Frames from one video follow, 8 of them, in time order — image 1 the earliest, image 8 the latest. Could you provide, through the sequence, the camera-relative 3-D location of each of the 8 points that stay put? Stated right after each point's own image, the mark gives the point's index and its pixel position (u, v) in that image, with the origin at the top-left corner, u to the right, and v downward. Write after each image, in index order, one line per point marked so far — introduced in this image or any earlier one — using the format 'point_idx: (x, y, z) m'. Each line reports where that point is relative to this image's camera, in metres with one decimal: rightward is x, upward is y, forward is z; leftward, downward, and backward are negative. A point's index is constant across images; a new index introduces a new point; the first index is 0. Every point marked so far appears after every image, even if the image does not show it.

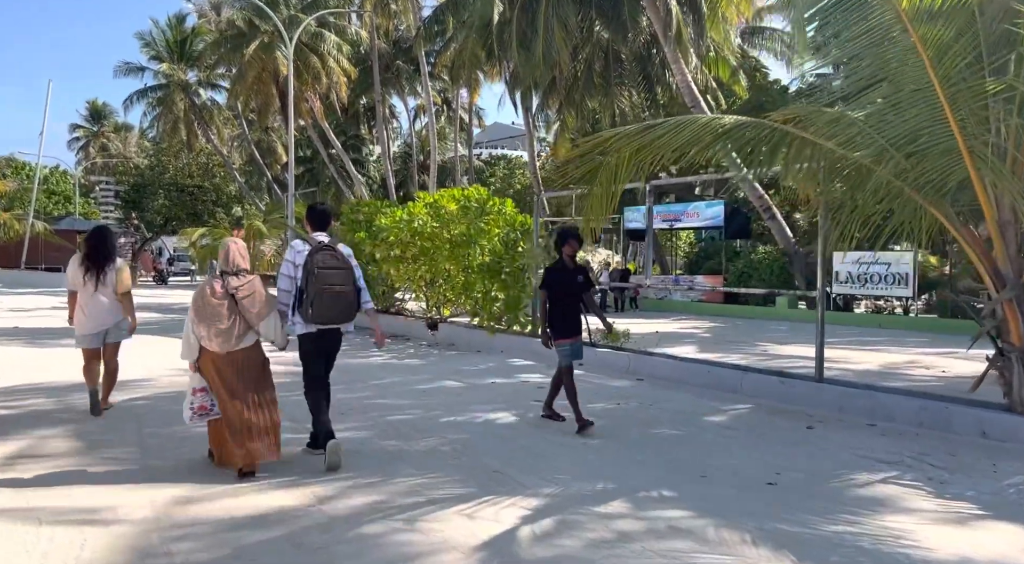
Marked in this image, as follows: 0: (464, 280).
0: (-0.7, 0.0, +12.8) m
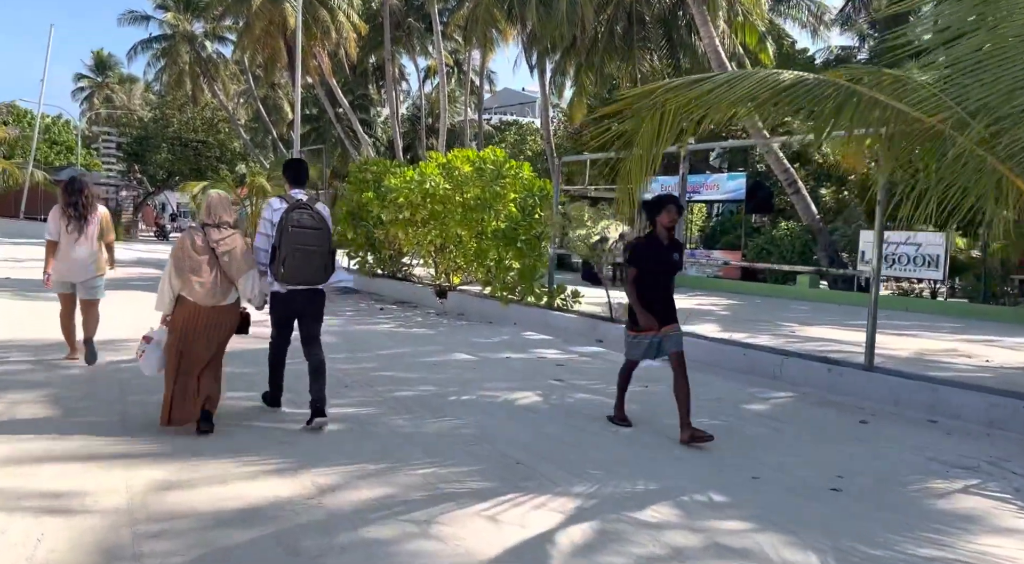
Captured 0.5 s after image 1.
0: (-0.5, +0.5, +12.1) m
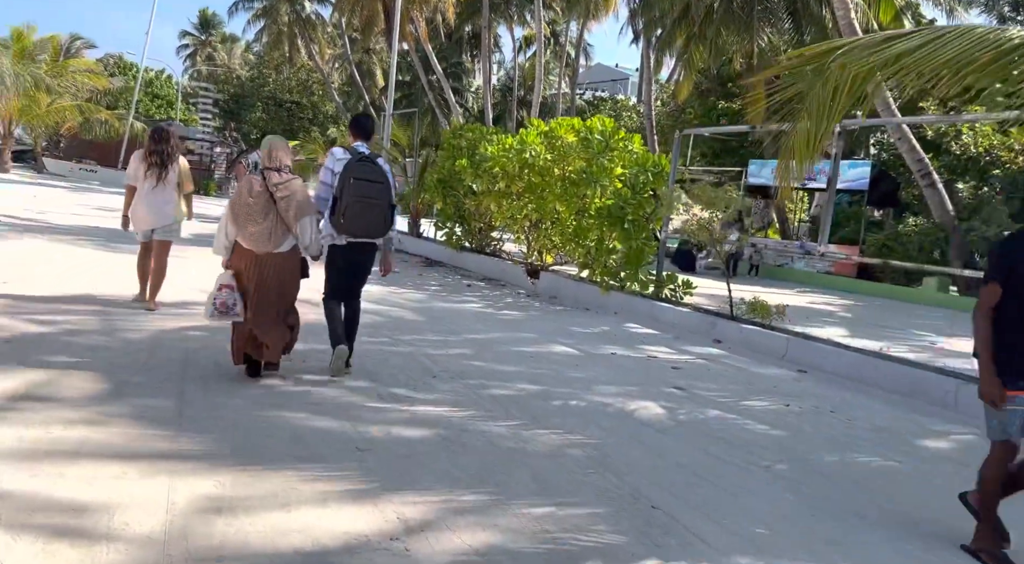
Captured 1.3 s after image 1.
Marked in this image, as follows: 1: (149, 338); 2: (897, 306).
0: (+0.8, +0.7, +11.1) m
1: (-2.7, -0.4, +6.5) m
2: (+5.9, -0.4, +13.5) m
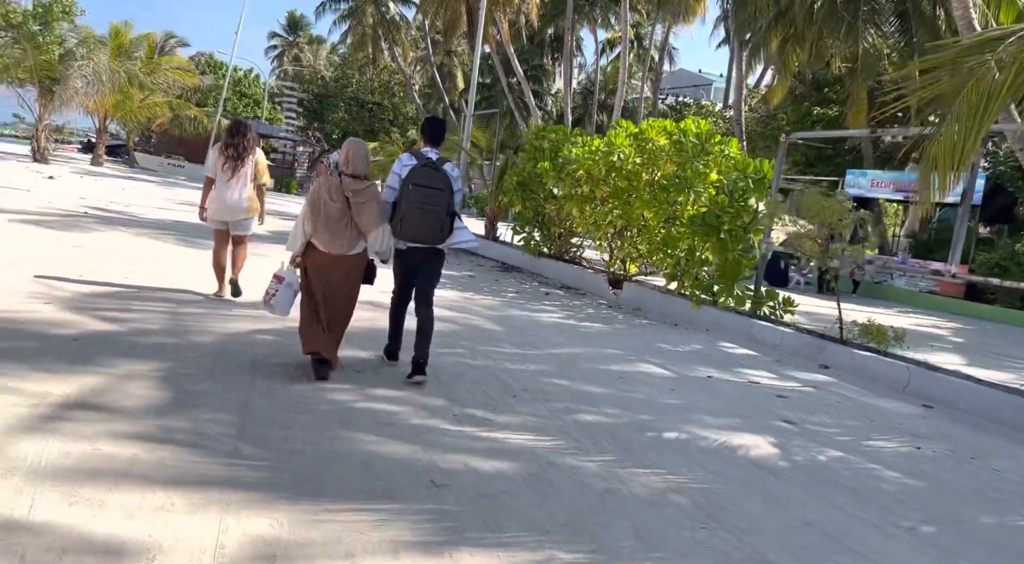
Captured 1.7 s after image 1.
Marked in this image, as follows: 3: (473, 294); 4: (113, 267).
0: (+1.8, +0.6, +10.5) m
1: (-2.1, -0.4, +6.2) m
2: (+7.0, -0.7, +12.4) m
3: (-0.5, -0.1, +11.1) m
4: (-4.5, +0.2, +10.0) m
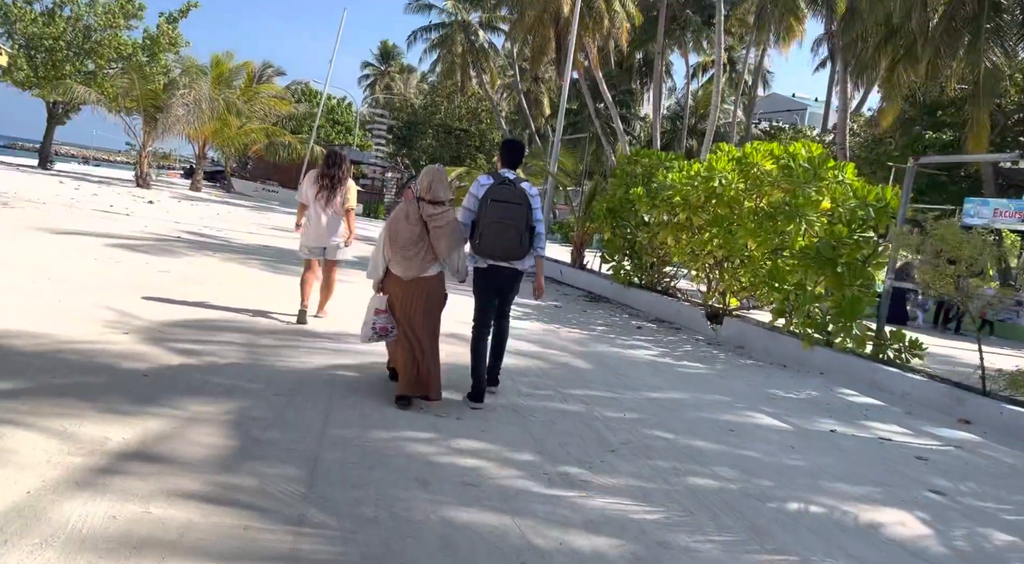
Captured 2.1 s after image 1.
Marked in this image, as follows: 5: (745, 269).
0: (+2.9, +0.2, +9.7) m
1: (-1.4, -0.6, +5.8) m
2: (+8.2, -1.2, +11.1) m
3: (+0.6, -0.5, +10.5) m
4: (-3.5, -0.1, +9.8) m
5: (+2.8, +0.1, +10.3) m
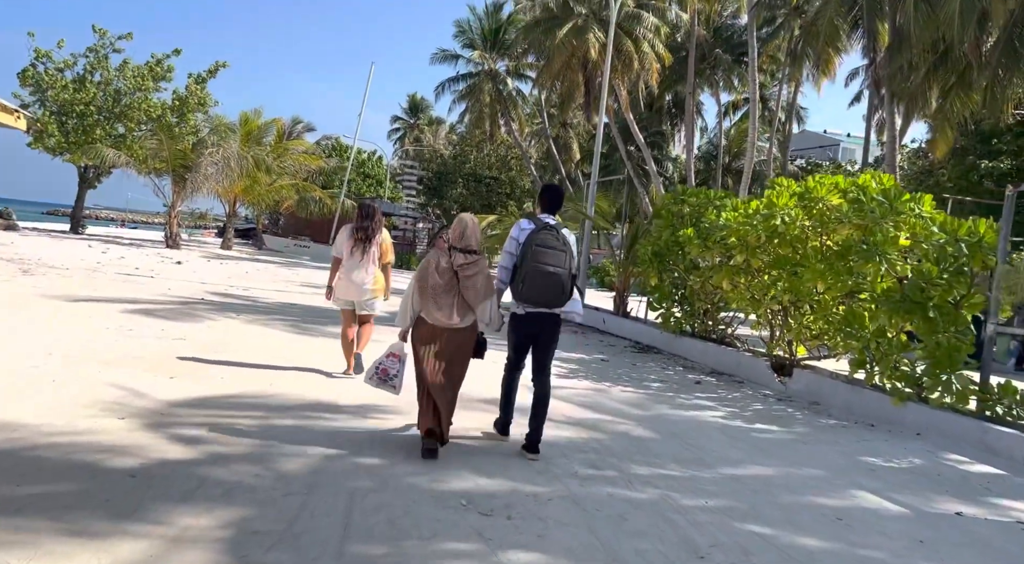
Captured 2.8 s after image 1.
0: (+3.3, -0.3, +8.7) m
1: (-1.1, -1.0, +4.9) m
2: (+8.8, -1.6, +9.8) m
3: (+1.1, -1.1, +9.5) m
4: (-3.0, -0.8, +9.0) m
5: (+3.2, -0.4, +9.3) m
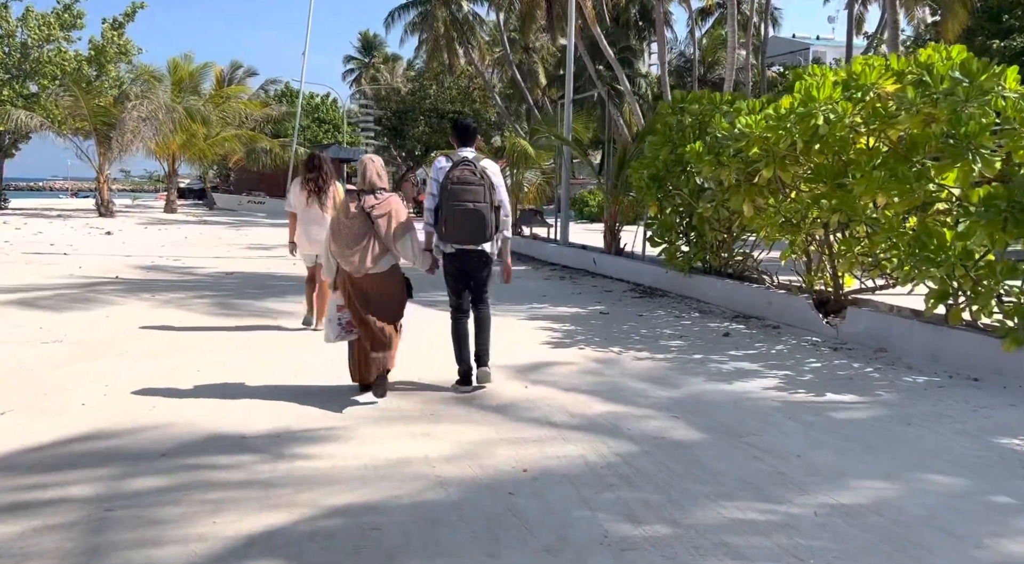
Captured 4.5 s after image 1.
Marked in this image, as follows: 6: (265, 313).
0: (+3.1, +0.4, +6.6) m
1: (-1.1, -1.0, +2.8) m
2: (+8.6, -0.3, +7.9) m
3: (+1.0, -0.6, +7.4) m
4: (-3.2, -0.6, +6.9) m
5: (+3.0, +0.4, +7.2) m
6: (-2.7, -0.3, +9.5) m
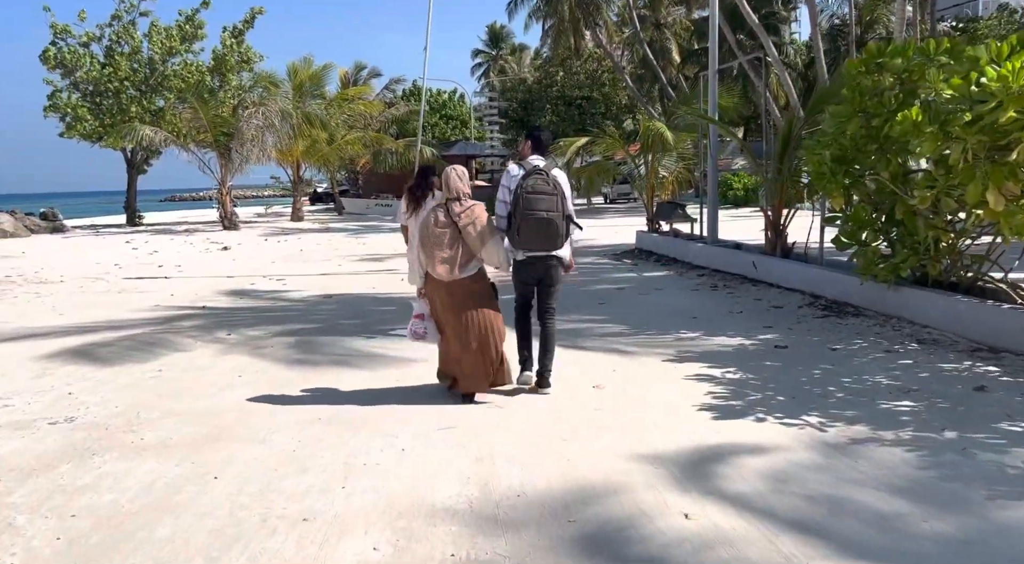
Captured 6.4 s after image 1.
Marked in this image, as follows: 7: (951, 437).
0: (+3.8, +0.2, +3.9) m
1: (-1.0, -1.4, +0.8) m
2: (+9.4, -0.3, +4.4) m
3: (+1.8, -0.8, +5.1) m
4: (-2.4, -1.0, +5.2) m
5: (+3.8, +0.2, +4.6) m
6: (-1.4, -0.7, +7.7) m
7: (+2.3, -0.8, +4.5) m
